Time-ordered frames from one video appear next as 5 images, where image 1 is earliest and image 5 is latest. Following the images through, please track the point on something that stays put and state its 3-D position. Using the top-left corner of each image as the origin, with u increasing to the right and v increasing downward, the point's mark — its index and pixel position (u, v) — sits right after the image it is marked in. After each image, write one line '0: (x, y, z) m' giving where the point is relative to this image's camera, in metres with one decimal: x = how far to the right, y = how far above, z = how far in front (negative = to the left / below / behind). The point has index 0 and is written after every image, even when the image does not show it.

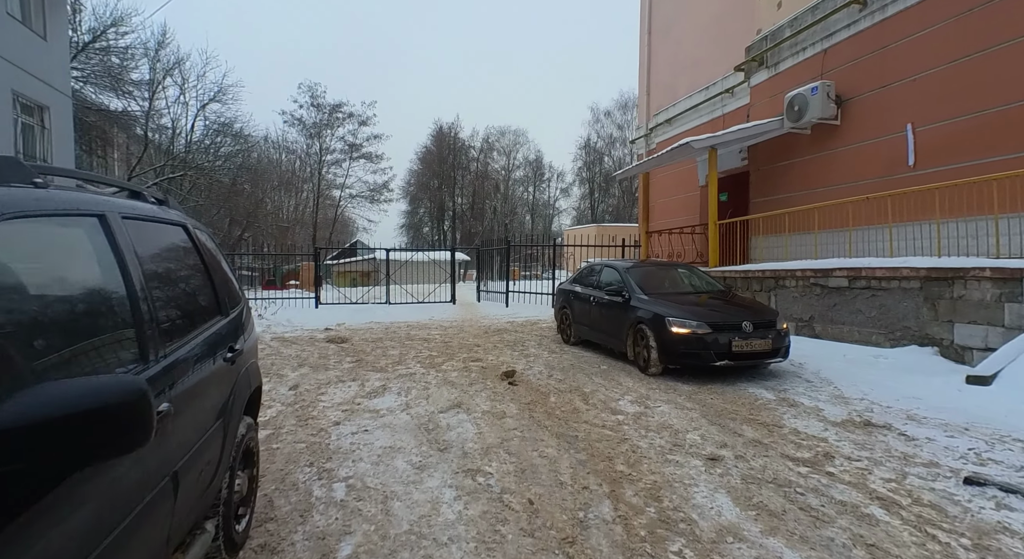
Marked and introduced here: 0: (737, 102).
0: (+5.8, +4.6, +12.5) m
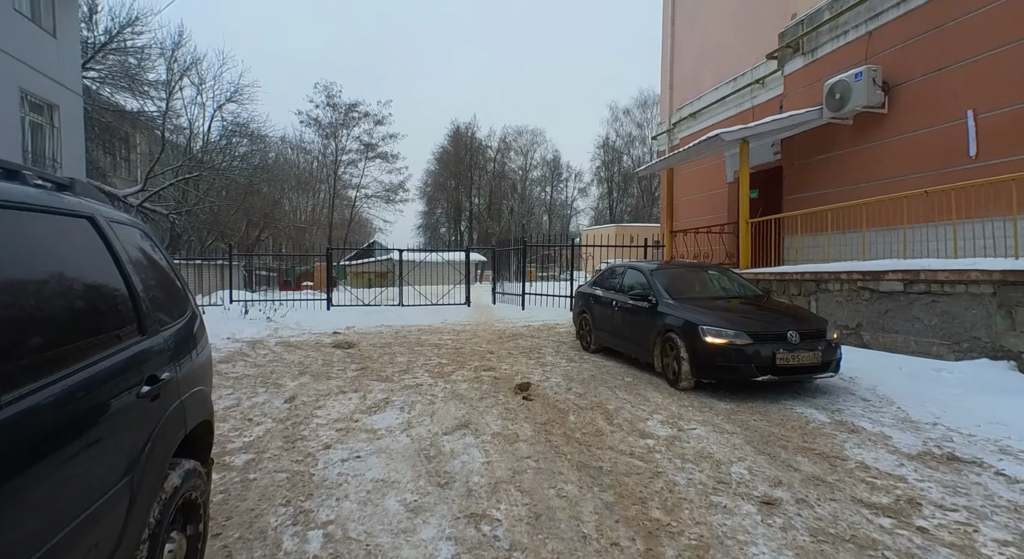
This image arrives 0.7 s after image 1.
0: (+6.2, +4.5, +11.7) m
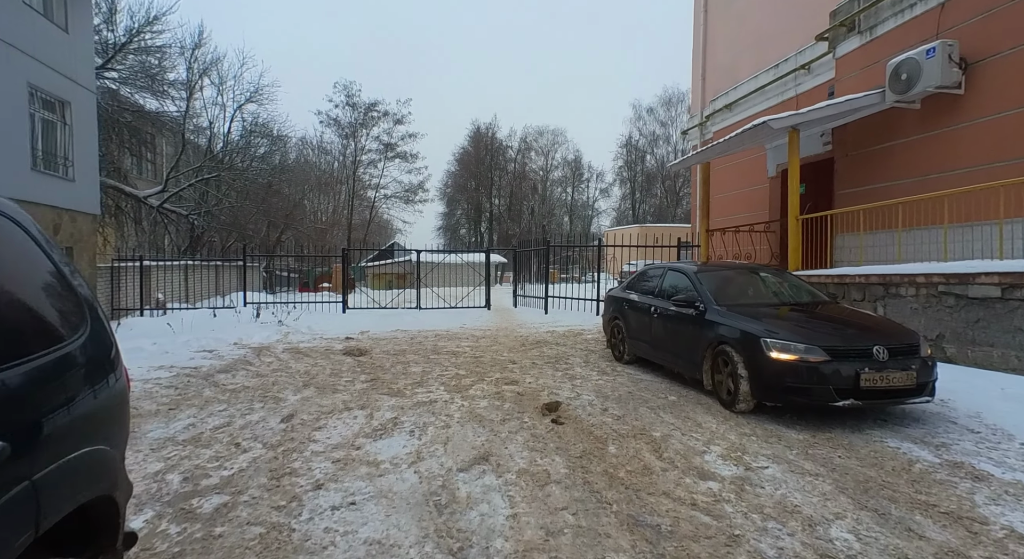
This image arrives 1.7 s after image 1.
0: (+6.8, +4.5, +10.7) m
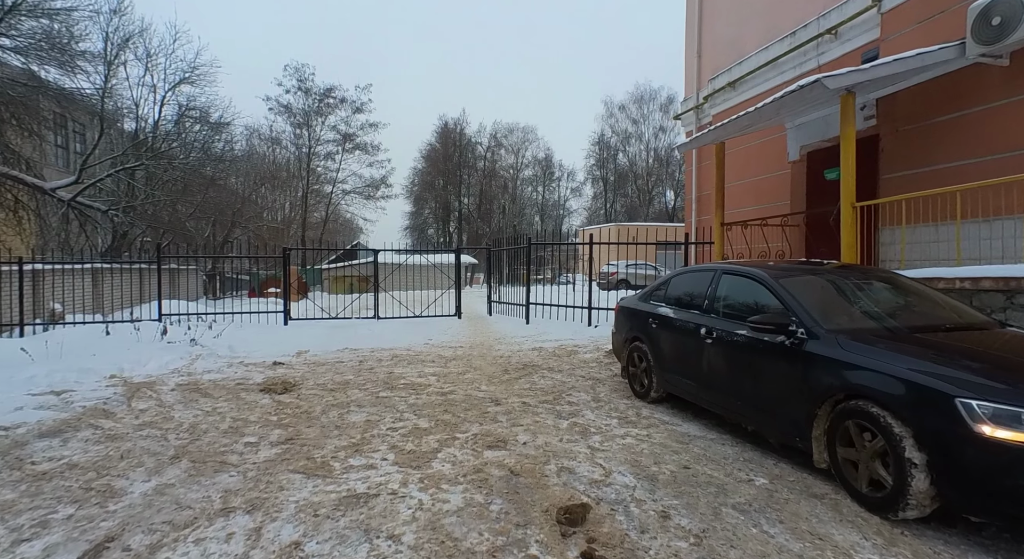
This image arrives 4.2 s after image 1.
0: (+6.3, +4.4, +9.0) m
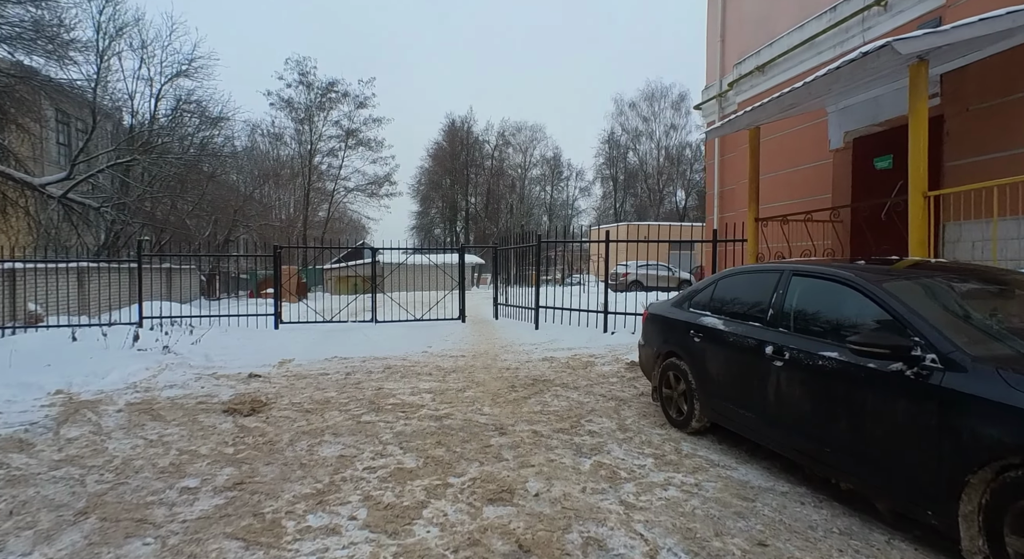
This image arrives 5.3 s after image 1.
0: (+6.5, +4.4, +8.0) m
